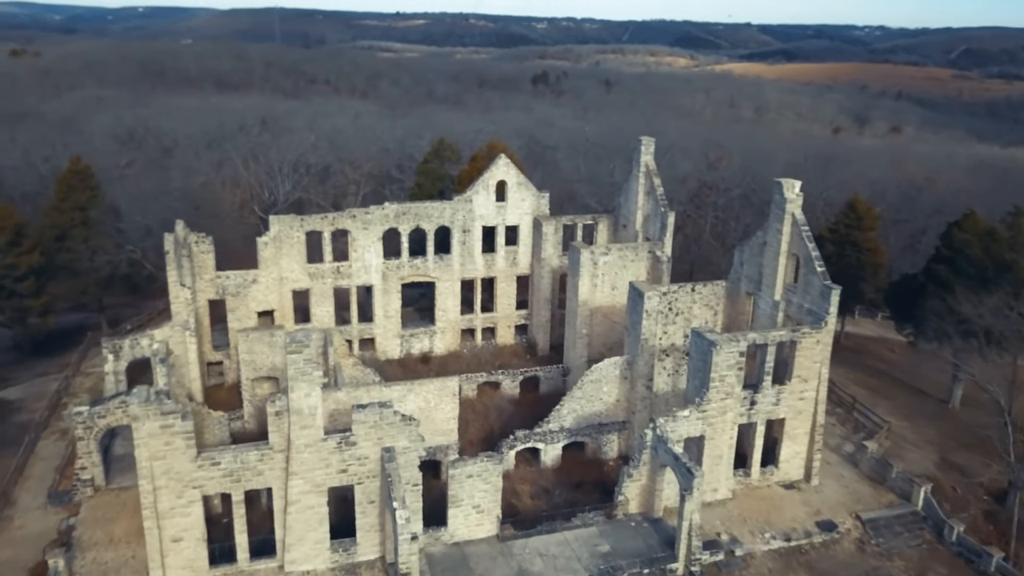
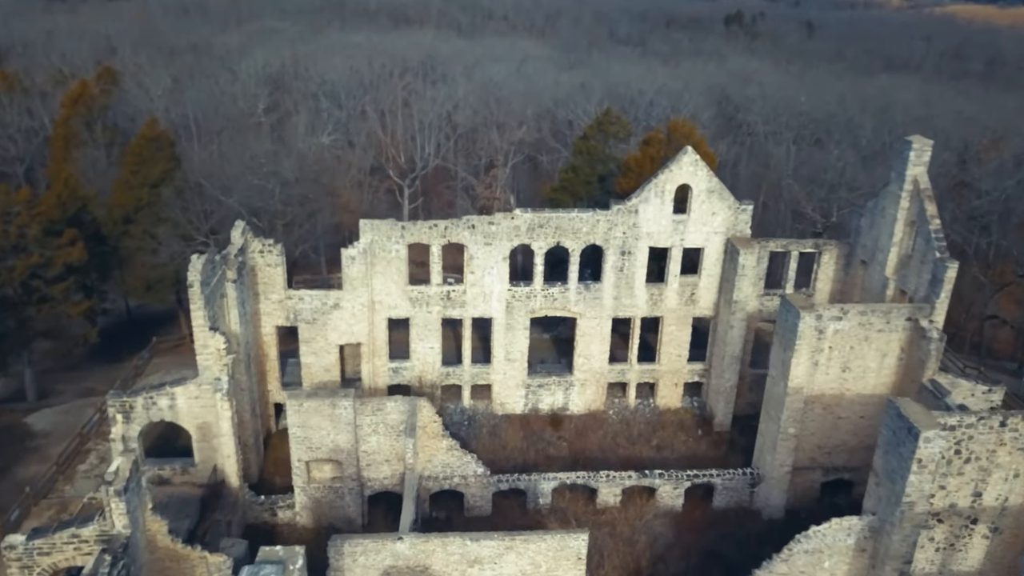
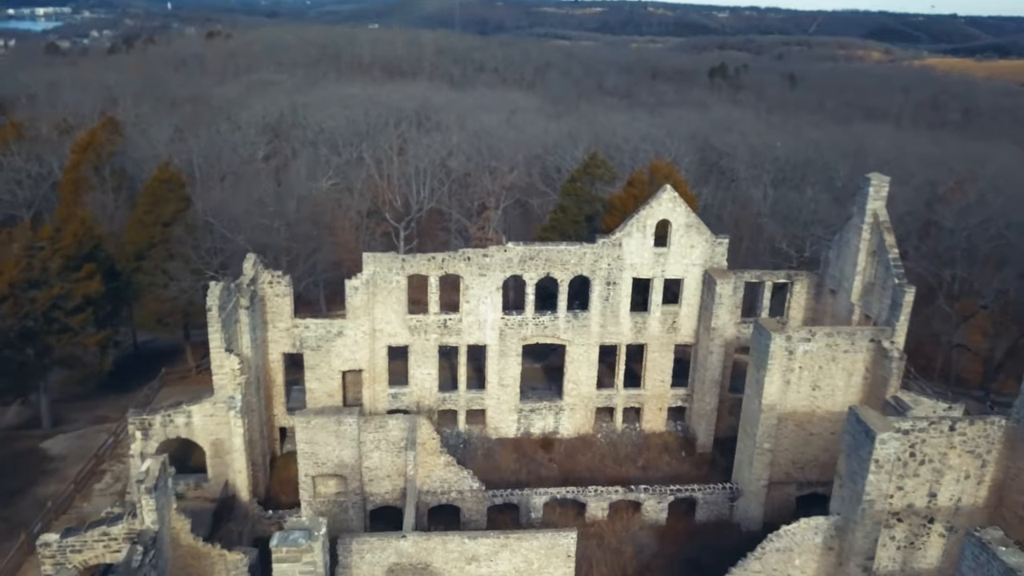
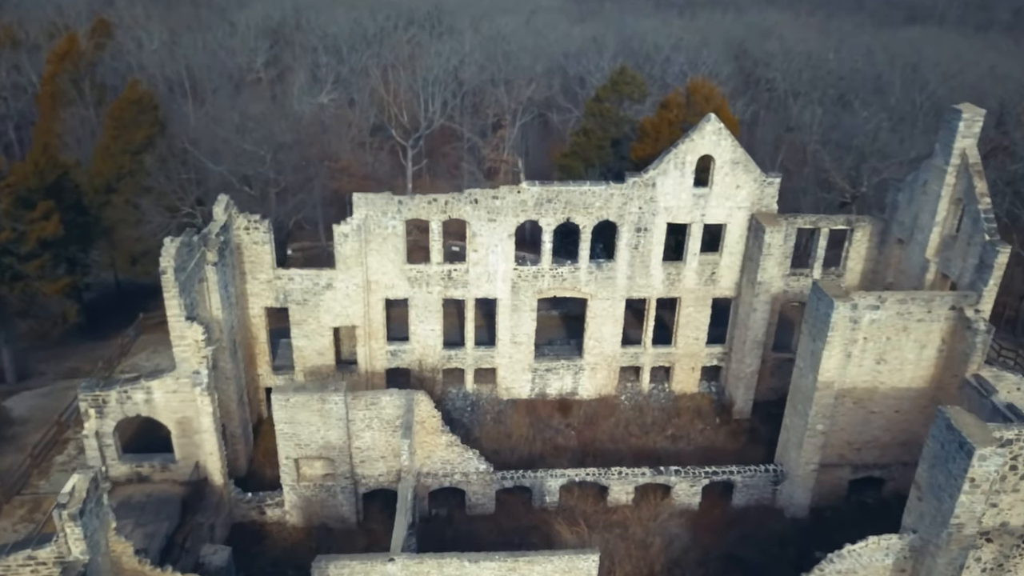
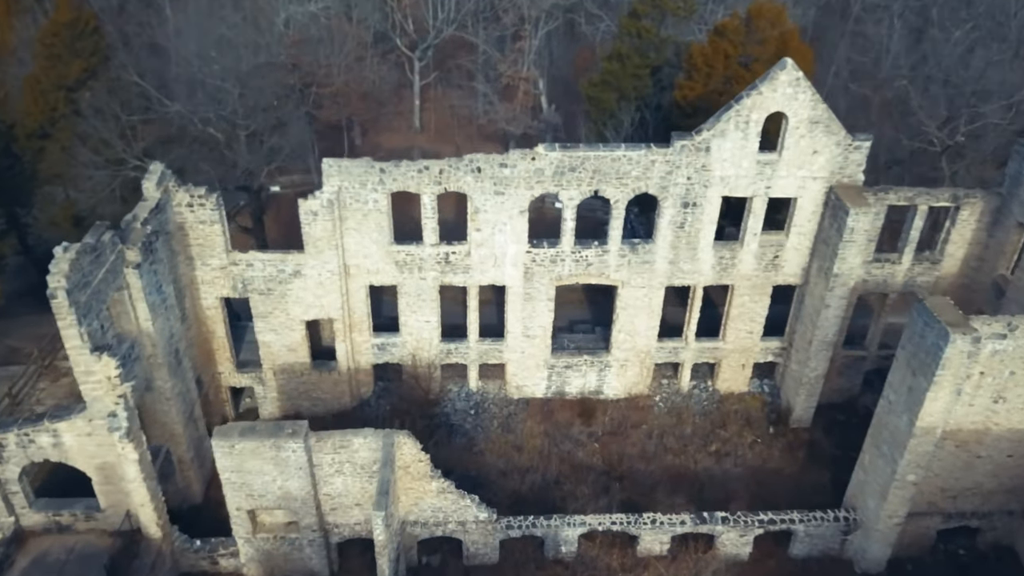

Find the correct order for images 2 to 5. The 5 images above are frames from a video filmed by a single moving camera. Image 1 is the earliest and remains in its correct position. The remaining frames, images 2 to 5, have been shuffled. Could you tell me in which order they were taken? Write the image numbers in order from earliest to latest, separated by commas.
3, 2, 4, 5
